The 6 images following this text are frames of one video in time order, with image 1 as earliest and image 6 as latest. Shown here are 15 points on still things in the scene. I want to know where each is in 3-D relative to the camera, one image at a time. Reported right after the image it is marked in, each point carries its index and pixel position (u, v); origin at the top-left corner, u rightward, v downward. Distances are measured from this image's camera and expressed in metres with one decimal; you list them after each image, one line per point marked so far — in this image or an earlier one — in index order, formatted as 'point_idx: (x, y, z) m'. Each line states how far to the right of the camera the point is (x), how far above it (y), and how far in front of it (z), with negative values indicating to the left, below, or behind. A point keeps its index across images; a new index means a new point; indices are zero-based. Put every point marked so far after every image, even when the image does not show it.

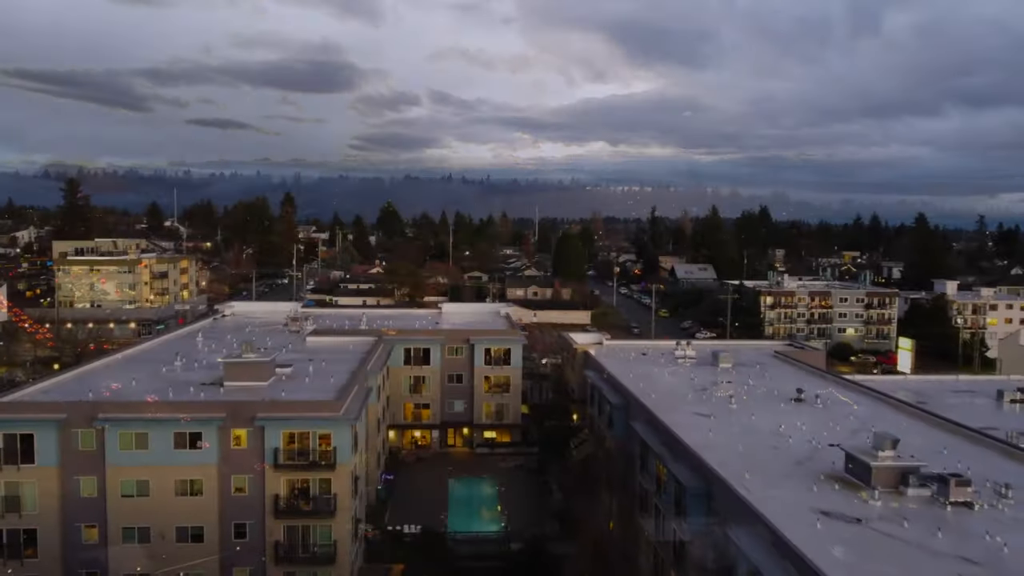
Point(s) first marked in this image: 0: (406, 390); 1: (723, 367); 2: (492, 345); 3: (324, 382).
0: (-2.4, -2.3, +18.0) m
1: (+4.5, -1.7, +17.2) m
2: (-0.5, -1.3, +18.1) m
3: (-2.9, -1.5, +12.6) m
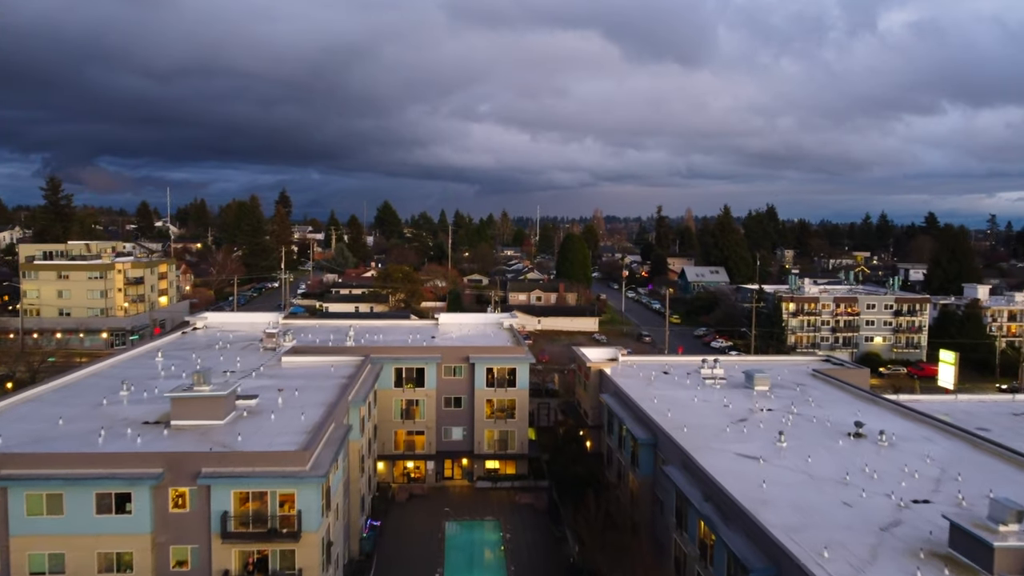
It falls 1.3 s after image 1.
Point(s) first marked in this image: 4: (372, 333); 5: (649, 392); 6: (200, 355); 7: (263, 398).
0: (-2.2, -2.5, +15.8) m
1: (+4.6, -1.9, +15.0) m
2: (-0.3, -1.5, +15.9) m
3: (-2.8, -1.7, +10.4) m
4: (-3.3, -1.0, +19.0) m
5: (+2.6, -2.0, +15.1) m
6: (-5.9, -1.3, +15.2) m
7: (-3.5, -1.6, +11.6) m
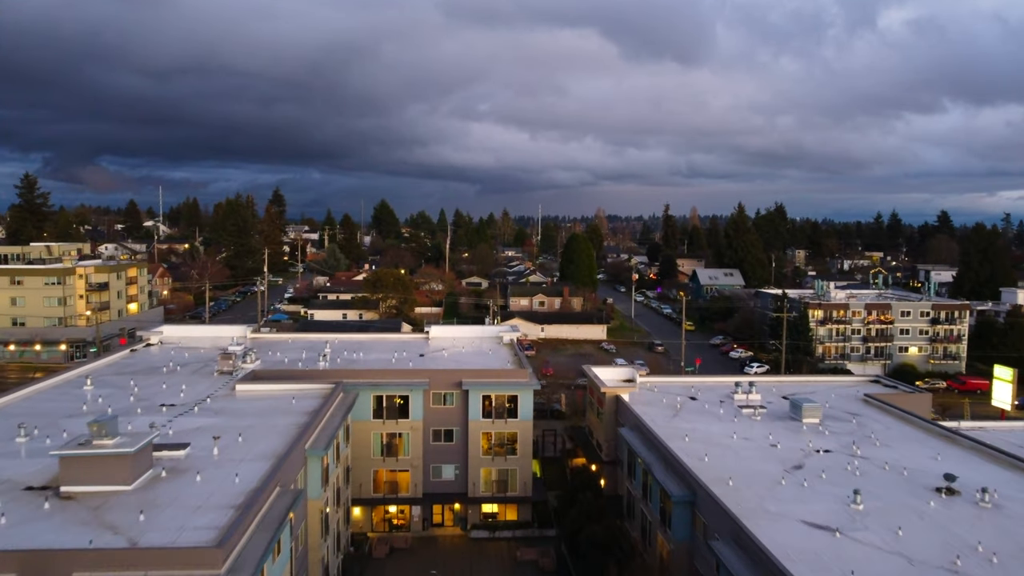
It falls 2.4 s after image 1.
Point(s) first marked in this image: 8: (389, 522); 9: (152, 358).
0: (-2.2, -2.7, +13.3) m
1: (+4.6, -2.1, +12.5) m
2: (-0.3, -1.7, +13.4) m
3: (-2.8, -1.9, +8.0) m
4: (-3.3, -1.2, +16.5) m
5: (+2.6, -2.2, +12.7) m
6: (-5.9, -1.5, +12.8) m
7: (-3.5, -1.8, +9.1) m
8: (-2.0, -3.9, +13.4) m
9: (-6.7, -1.3, +15.2) m
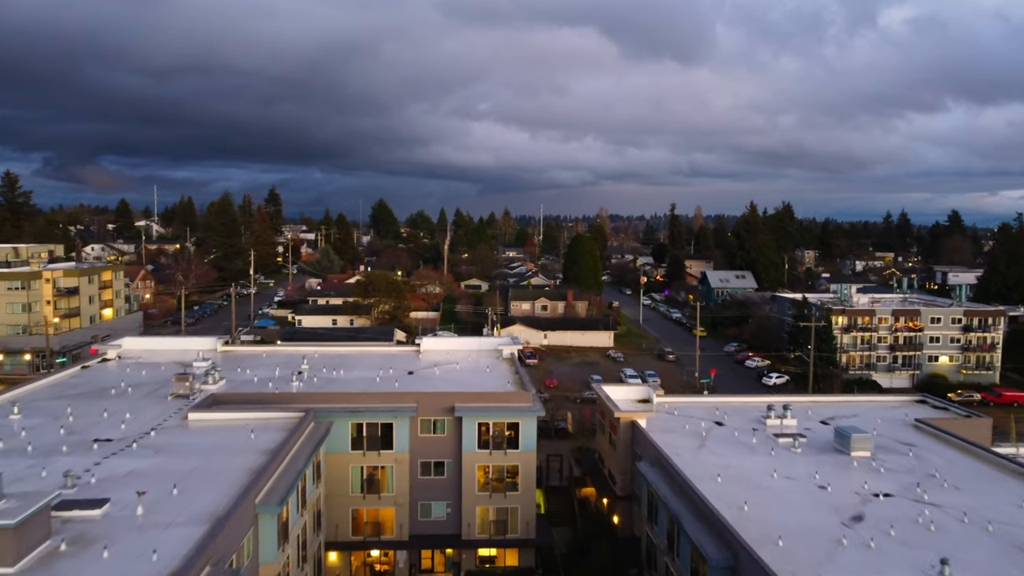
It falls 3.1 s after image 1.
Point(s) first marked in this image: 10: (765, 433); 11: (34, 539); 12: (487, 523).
0: (-2.2, -2.8, +11.5) m
1: (+4.6, -2.3, +10.7) m
2: (-0.3, -1.9, +11.6) m
3: (-2.8, -2.1, +6.1) m
4: (-3.3, -1.4, +14.7) m
5: (+2.6, -2.3, +10.8) m
6: (-5.9, -1.6, +11.0) m
7: (-3.5, -1.9, +7.3) m
8: (-2.0, -4.0, +11.6) m
9: (-6.7, -1.4, +13.4) m
10: (+3.8, -2.1, +12.2) m
11: (-3.7, -1.9, +6.2) m
12: (-0.4, -3.4, +11.7) m
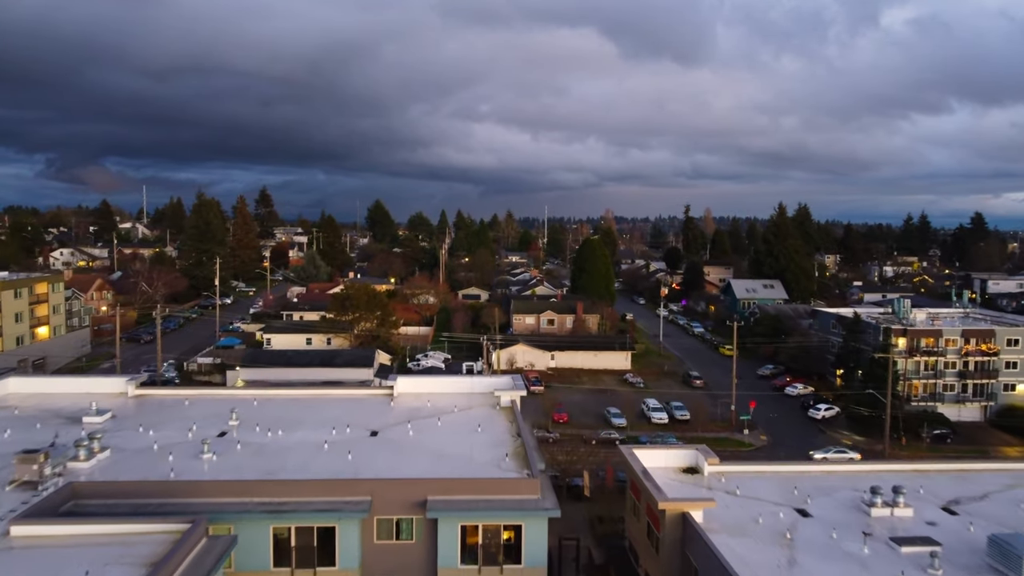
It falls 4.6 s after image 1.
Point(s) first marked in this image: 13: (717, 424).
0: (-2.2, -3.2, +7.8) m
1: (+4.6, -2.7, +6.9) m
2: (-0.3, -2.2, +7.9) m
3: (-2.8, -2.4, +2.4) m
4: (-3.3, -1.8, +11.0) m
5: (+2.6, -2.7, +7.1) m
6: (-5.9, -2.0, +7.3) m
7: (-3.6, -2.3, +3.6) m
8: (-2.0, -4.4, +7.9) m
9: (-6.7, -1.8, +9.7) m
10: (+3.8, -2.5, +8.4) m
11: (-3.7, -2.3, +2.5) m
12: (-0.4, -3.8, +8.0) m
13: (+5.0, -3.3, +19.8) m
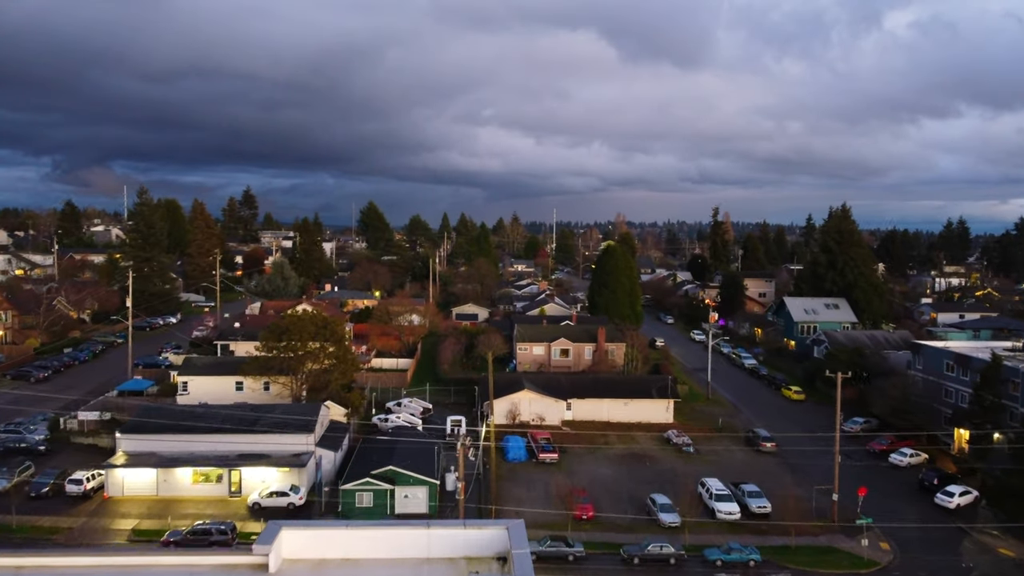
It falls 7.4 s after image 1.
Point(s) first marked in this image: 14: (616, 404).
0: (-2.3, -3.7, +1.6) m
1: (+4.5, -3.2, +0.7) m
2: (-0.4, -2.7, +1.6) m
3: (-3.0, -2.9, -3.8) m
4: (-3.3, -2.3, +4.8) m
5: (+2.5, -3.2, +0.8) m
6: (-5.9, -2.5, +1.1) m
7: (-3.7, -2.8, -2.7) m
8: (-2.1, -4.9, +1.6) m
9: (-6.8, -2.3, +3.5) m
10: (+3.7, -3.1, +2.2) m
11: (-3.8, -2.7, -3.7) m
12: (-0.5, -4.3, +1.7) m
13: (+5.0, -3.9, +13.5) m
14: (+2.4, -2.6, +18.5) m
